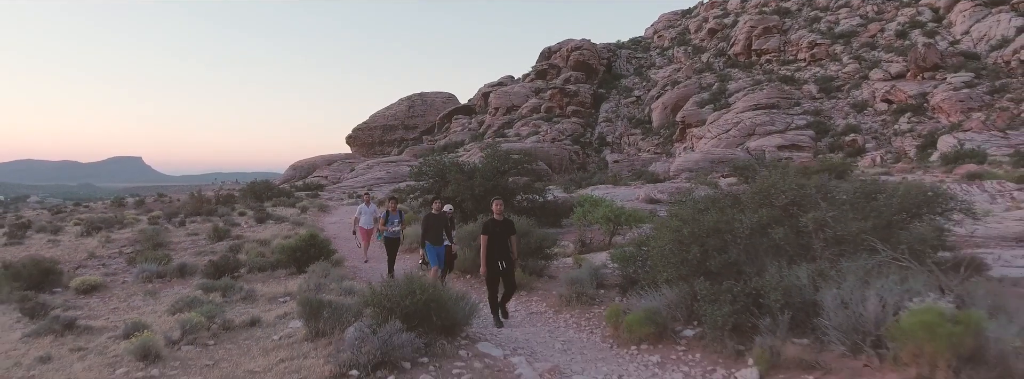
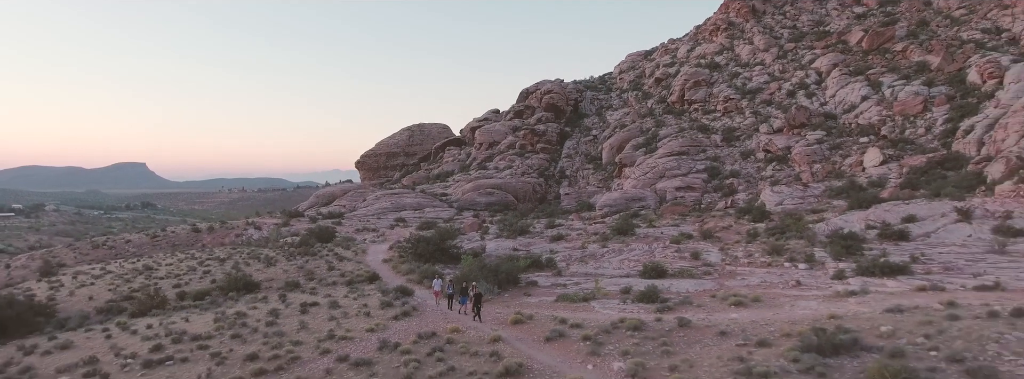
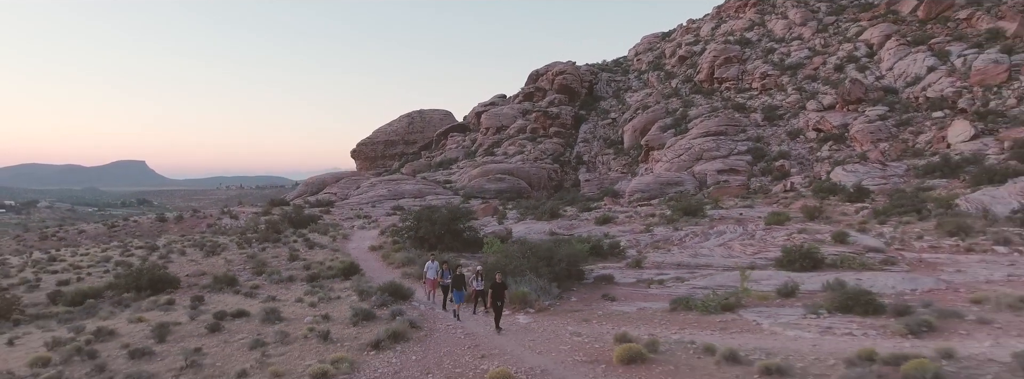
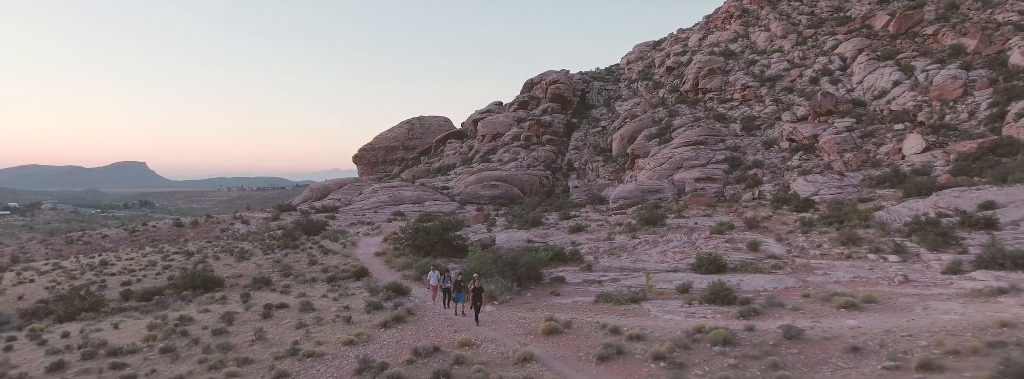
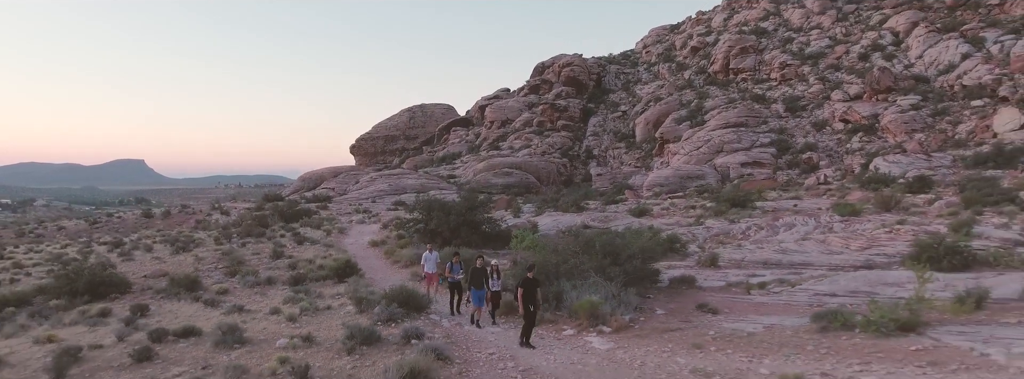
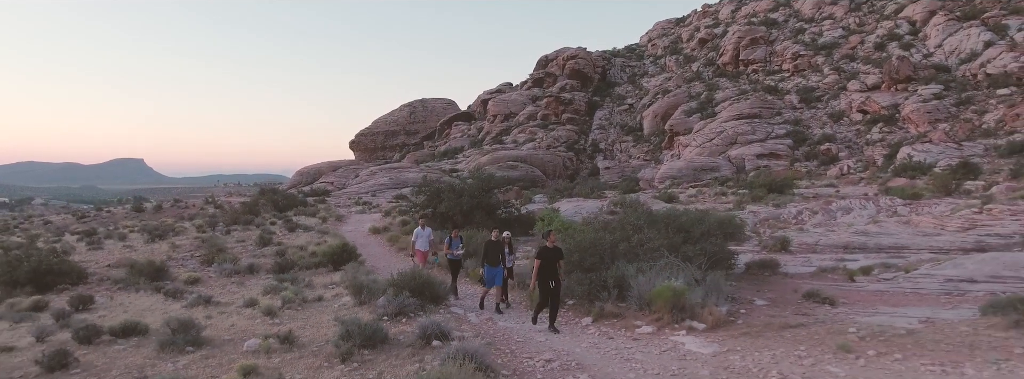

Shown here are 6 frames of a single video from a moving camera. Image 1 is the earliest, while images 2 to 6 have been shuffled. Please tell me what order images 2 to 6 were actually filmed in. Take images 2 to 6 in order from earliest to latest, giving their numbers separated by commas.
6, 5, 3, 4, 2
